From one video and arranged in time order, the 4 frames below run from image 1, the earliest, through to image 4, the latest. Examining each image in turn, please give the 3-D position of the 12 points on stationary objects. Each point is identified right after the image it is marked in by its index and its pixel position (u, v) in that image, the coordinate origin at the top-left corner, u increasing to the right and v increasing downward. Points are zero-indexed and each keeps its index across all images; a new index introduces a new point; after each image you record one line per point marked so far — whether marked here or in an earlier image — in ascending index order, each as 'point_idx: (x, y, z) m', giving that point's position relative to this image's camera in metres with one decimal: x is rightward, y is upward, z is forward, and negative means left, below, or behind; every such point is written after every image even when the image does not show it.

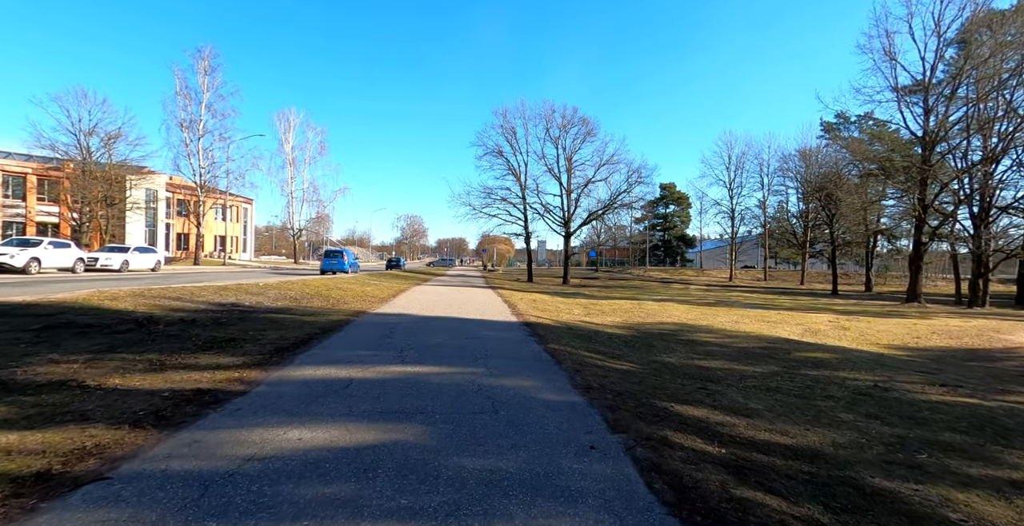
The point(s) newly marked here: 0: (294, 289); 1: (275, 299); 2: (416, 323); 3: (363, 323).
0: (-8.0, -1.0, +17.0) m
1: (-7.4, -1.2, +14.6) m
2: (-2.6, -1.6, +12.4) m
3: (-3.9, -1.6, +12.1) m
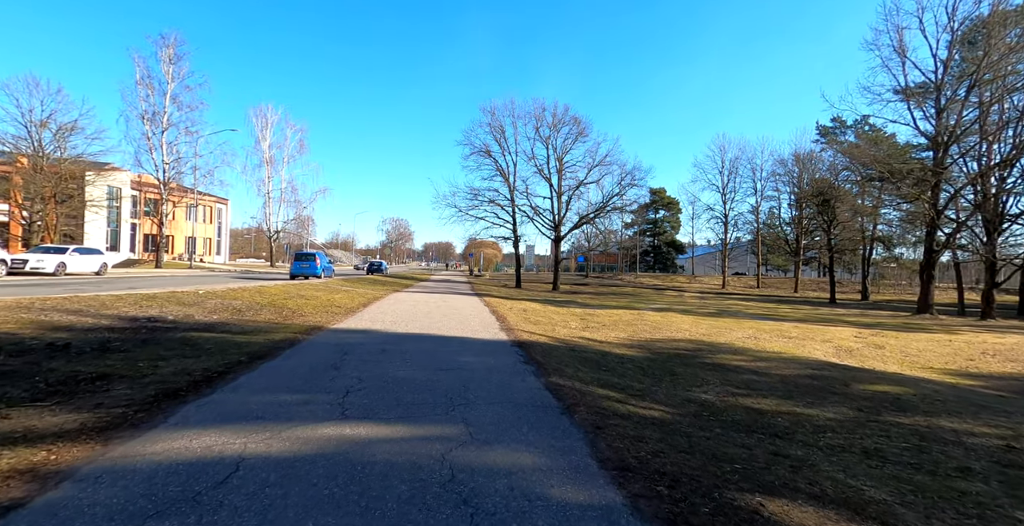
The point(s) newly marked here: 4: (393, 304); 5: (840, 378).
0: (-8.4, -1.1, +14.4) m
1: (-7.7, -1.3, +12.0) m
2: (-2.8, -1.8, +10.0) m
3: (-4.1, -1.7, +9.7) m
4: (-5.1, -1.8, +19.9) m
5: (+6.4, -2.2, +9.1) m
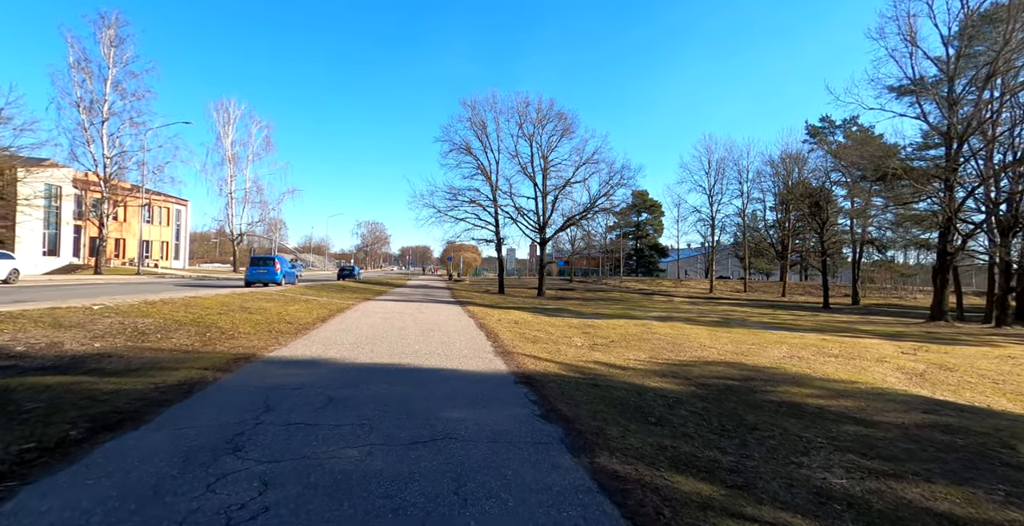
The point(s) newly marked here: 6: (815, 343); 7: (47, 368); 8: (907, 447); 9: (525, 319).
0: (-8.5, -1.3, +11.1) m
1: (-7.7, -1.4, +8.7) m
2: (-2.7, -1.8, +6.9) m
3: (-4.0, -1.8, +6.5) m
4: (-5.4, -2.0, +16.7) m
5: (+6.5, -2.3, +6.4) m
6: (+10.4, -2.8, +16.1) m
7: (-6.6, -1.5, +6.7) m
8: (+4.9, -2.3, +5.8) m
9: (+0.6, -2.3, +19.5) m
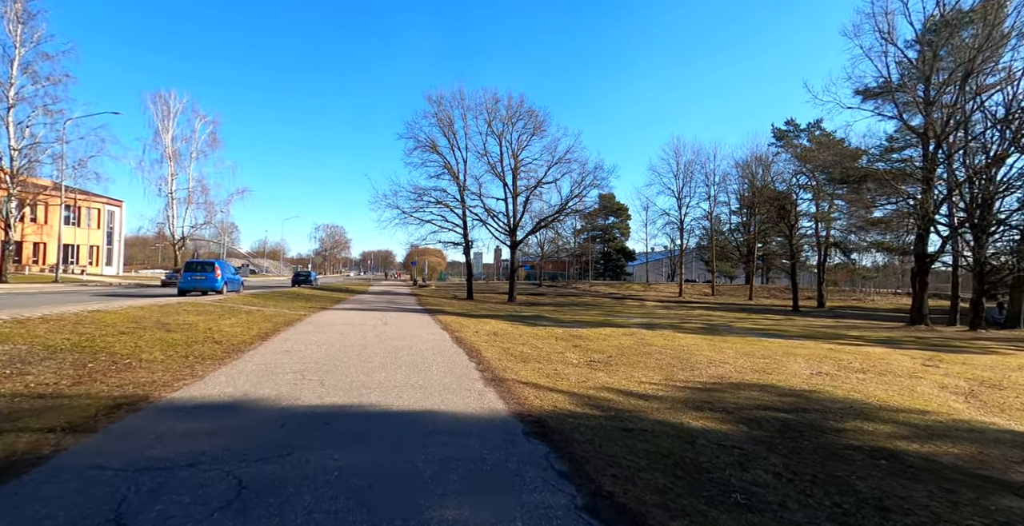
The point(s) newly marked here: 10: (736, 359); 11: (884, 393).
0: (-8.7, -1.4, +8.2) m
1: (-7.7, -1.5, +5.8) m
2: (-2.6, -1.9, +4.5) m
3: (-3.9, -1.8, +4.0) m
4: (-6.0, -2.1, +14.0) m
5: (+6.7, -2.3, +4.7) m
6: (+9.8, -2.8, +14.7) m
7: (-6.4, -1.6, +3.9) m
8: (+5.1, -2.3, +3.9) m
9: (-0.3, -2.5, +17.3) m
10: (+6.4, -2.7, +13.4) m
11: (+7.4, -2.6, +9.3) m
